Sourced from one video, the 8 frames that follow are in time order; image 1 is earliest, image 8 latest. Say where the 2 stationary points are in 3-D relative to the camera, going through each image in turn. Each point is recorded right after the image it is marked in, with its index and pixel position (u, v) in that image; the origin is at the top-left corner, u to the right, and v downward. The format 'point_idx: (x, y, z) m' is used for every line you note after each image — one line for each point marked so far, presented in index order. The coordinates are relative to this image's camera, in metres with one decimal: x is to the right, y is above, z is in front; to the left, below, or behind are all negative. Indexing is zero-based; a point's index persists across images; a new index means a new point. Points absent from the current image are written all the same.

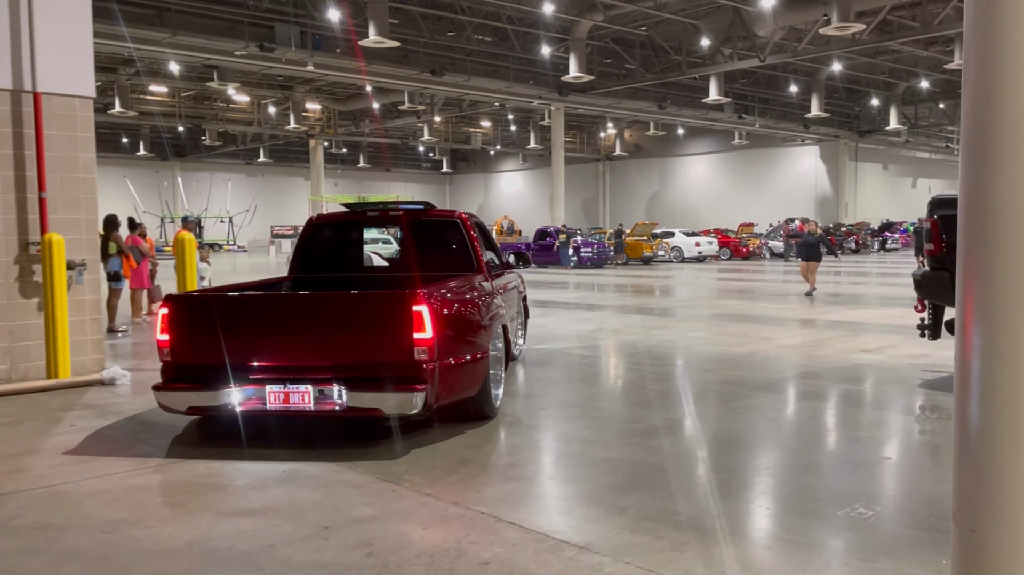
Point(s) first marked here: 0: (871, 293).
0: (+7.5, -0.1, +15.1) m
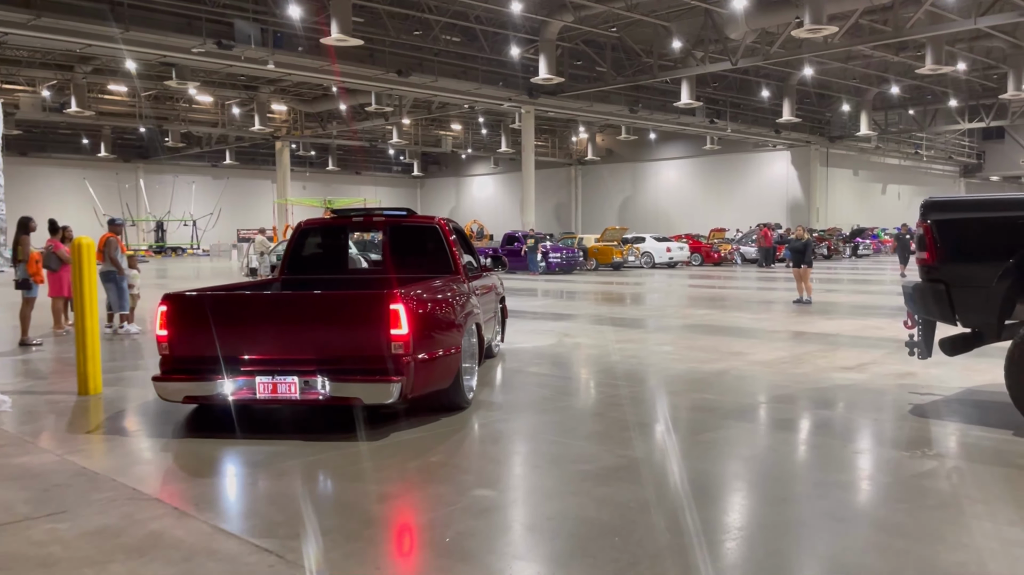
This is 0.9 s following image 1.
0: (+6.7, -0.3, +14.7) m
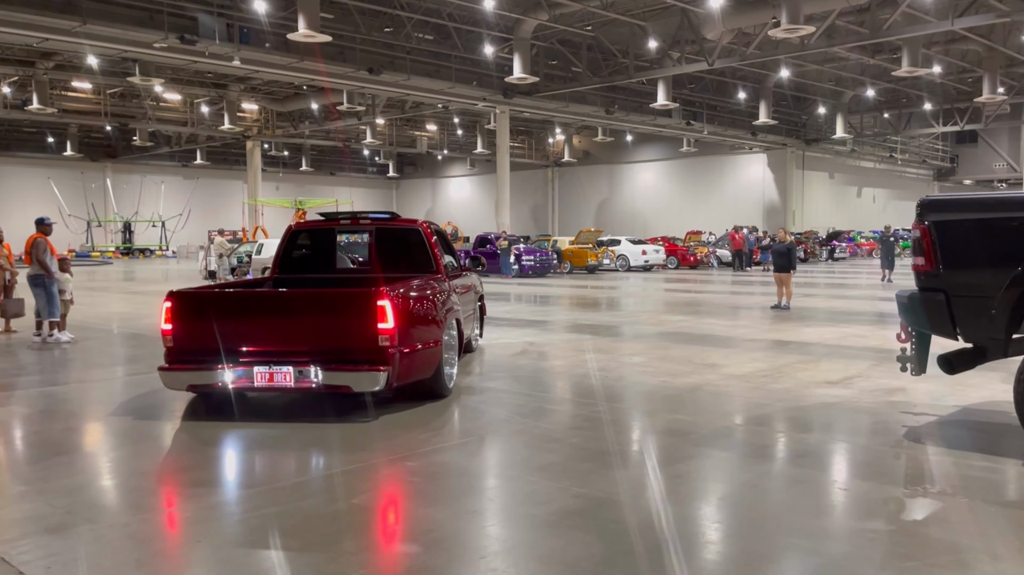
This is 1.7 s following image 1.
0: (+6.1, -0.4, +14.3) m
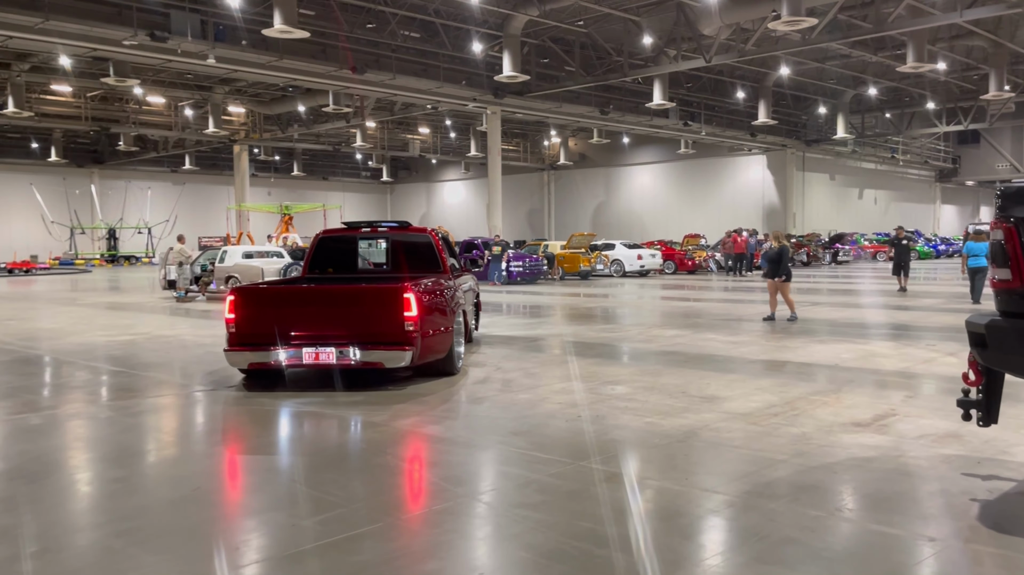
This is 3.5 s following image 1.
0: (+5.8, -0.5, +13.1) m
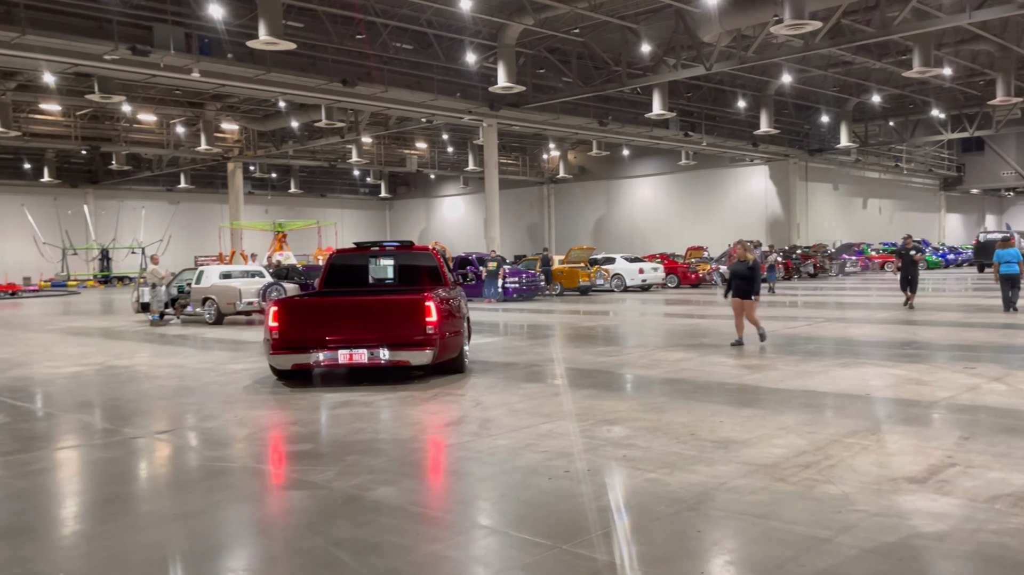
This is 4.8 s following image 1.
0: (+5.6, -0.7, +12.1) m
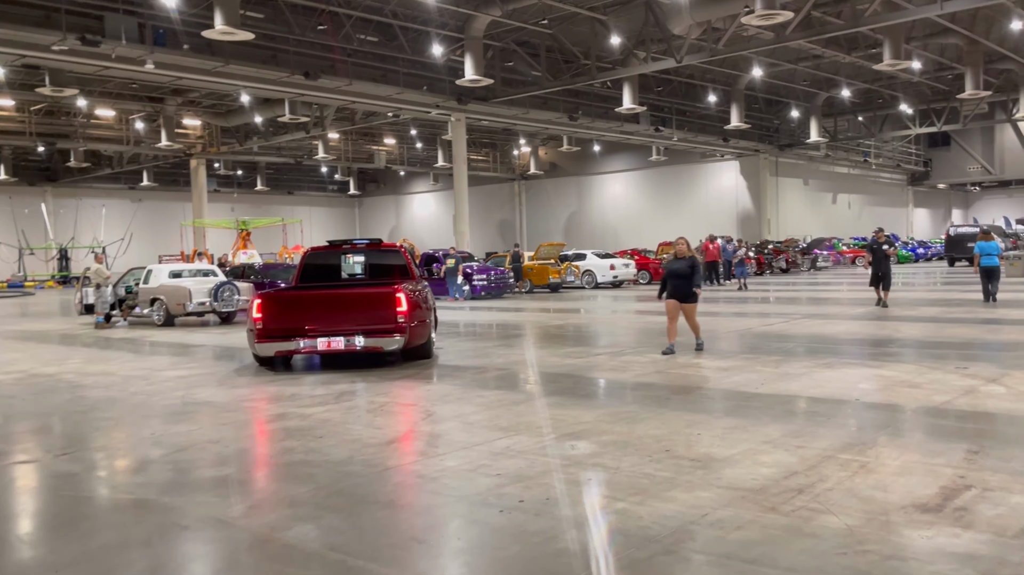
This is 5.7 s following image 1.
0: (+5.1, -0.7, +11.7) m
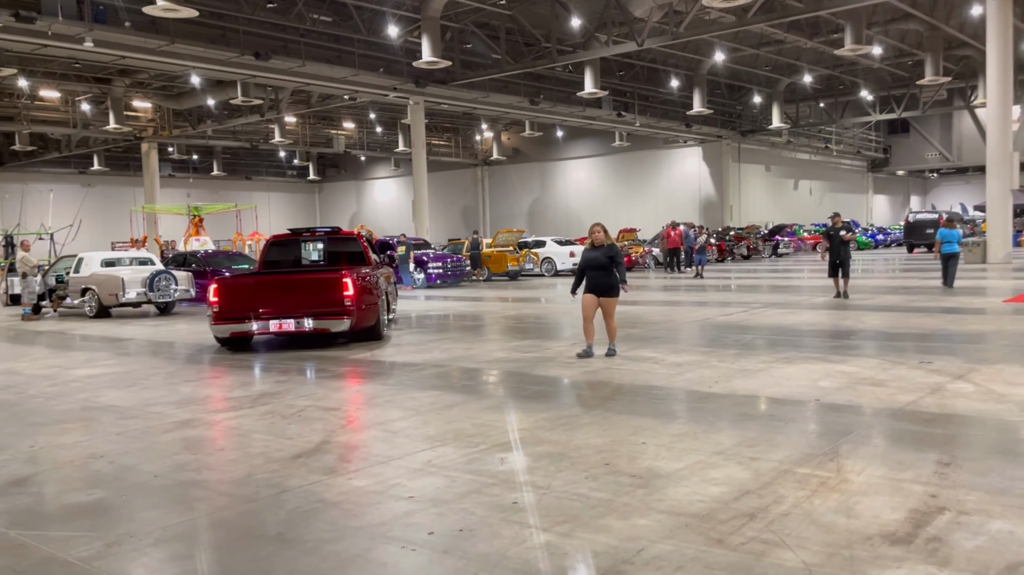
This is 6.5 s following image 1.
0: (+4.3, -0.5, +11.4) m
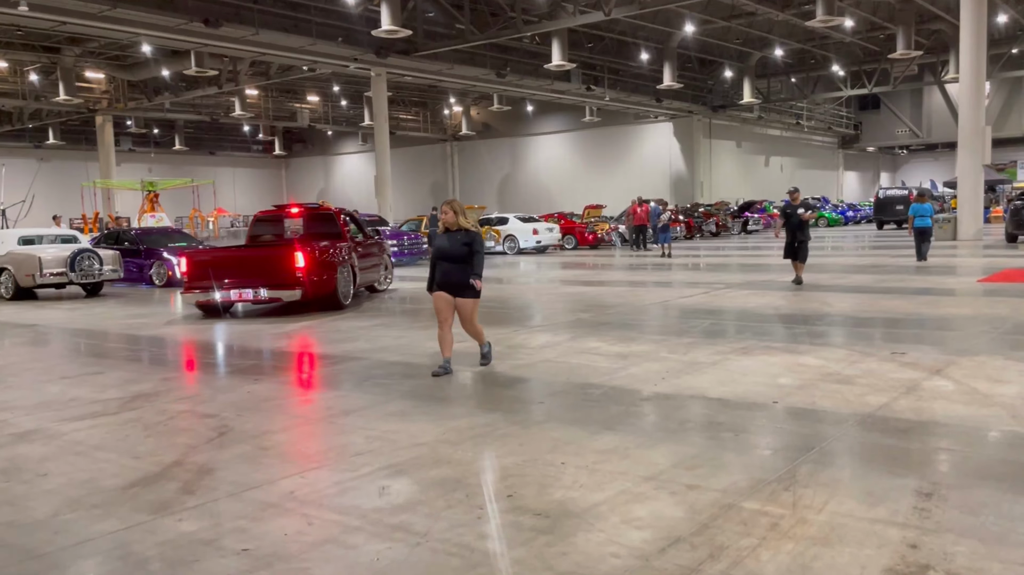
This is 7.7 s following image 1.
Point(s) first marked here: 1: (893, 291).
0: (+3.6, -0.2, +10.8) m
1: (+5.6, 0.0, +10.9) m
